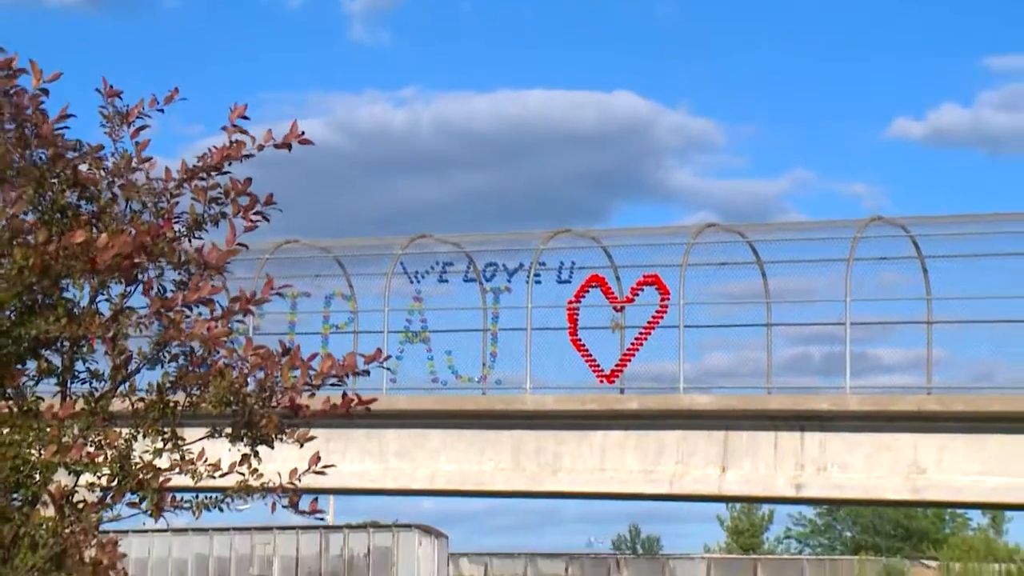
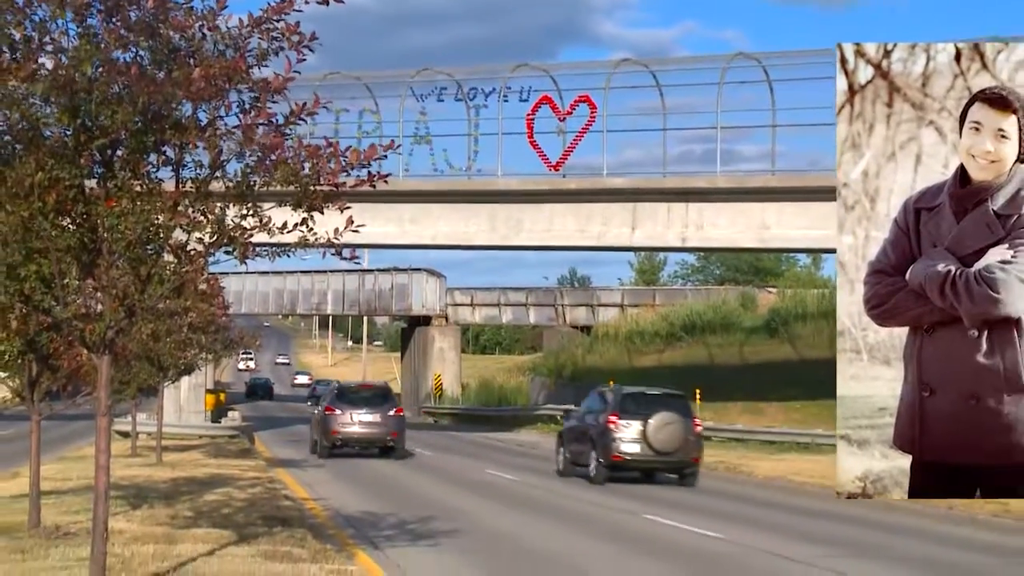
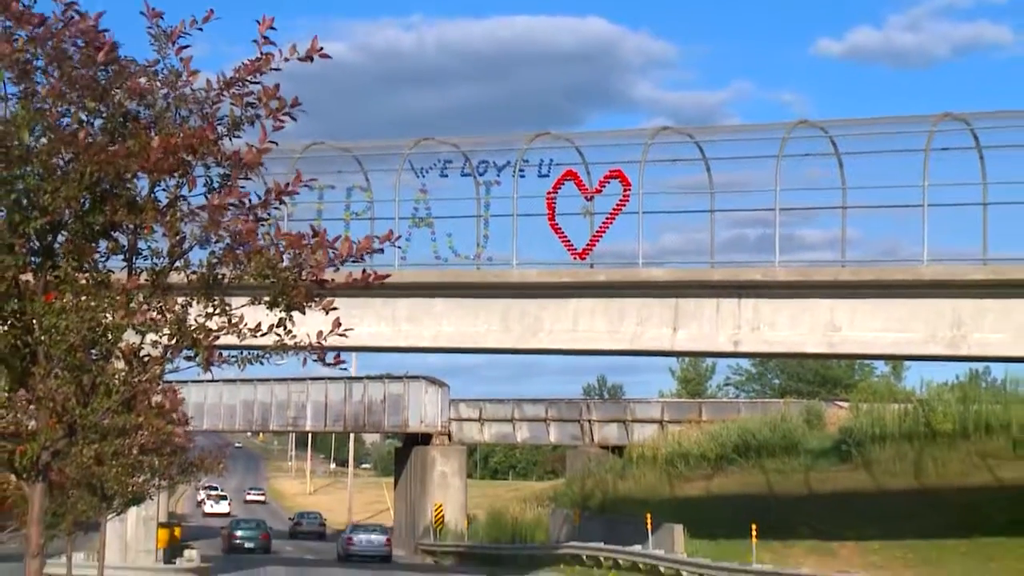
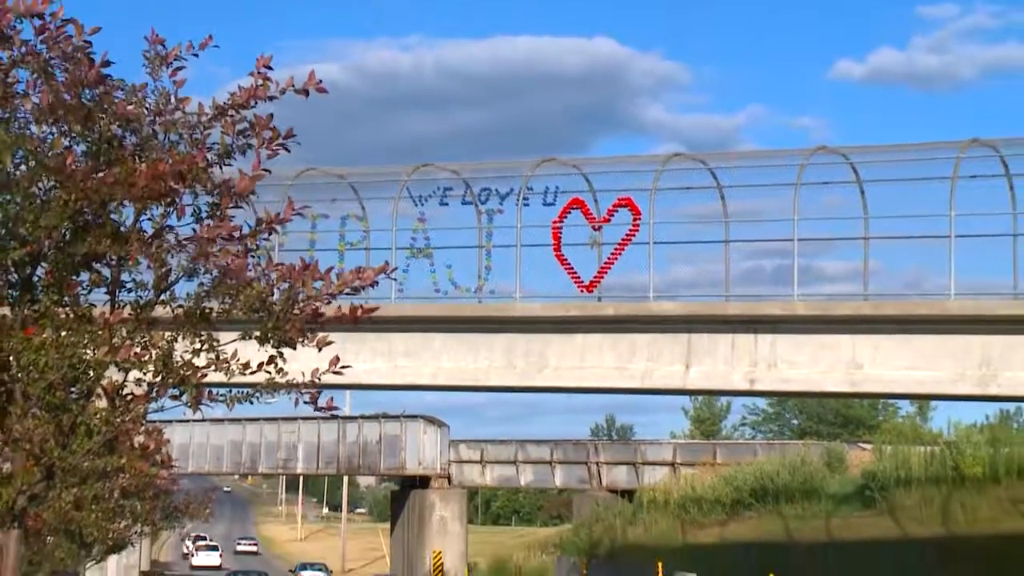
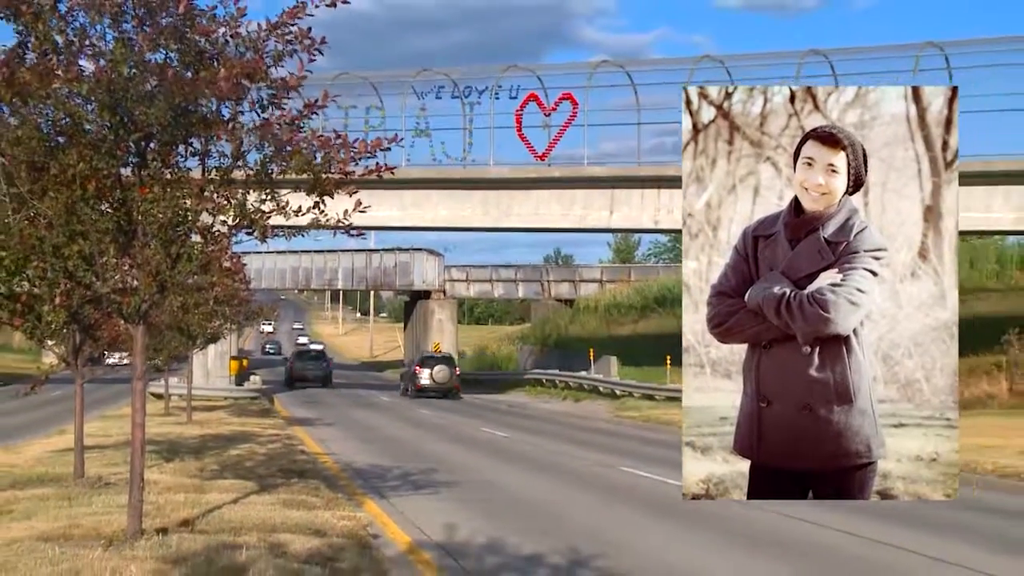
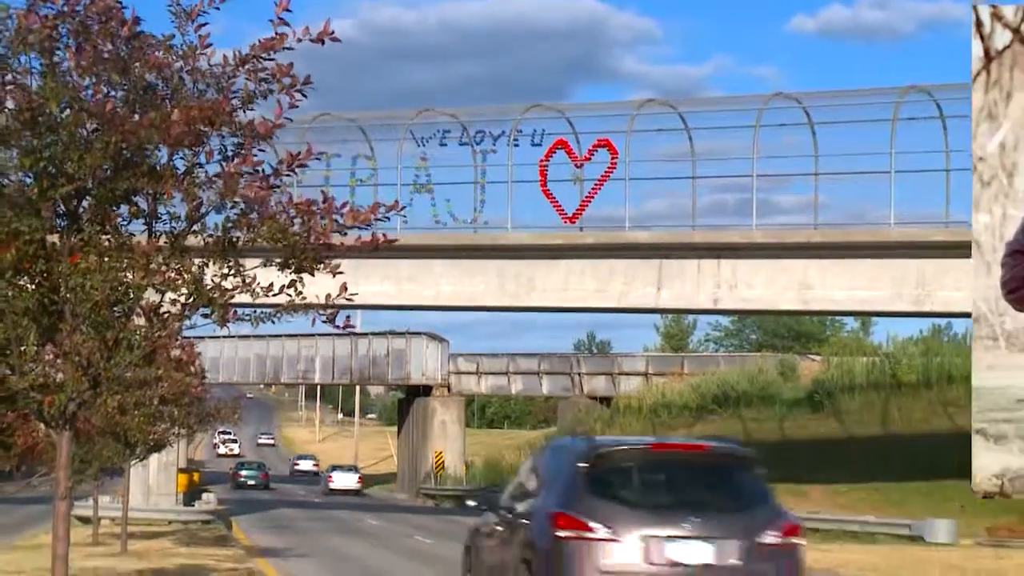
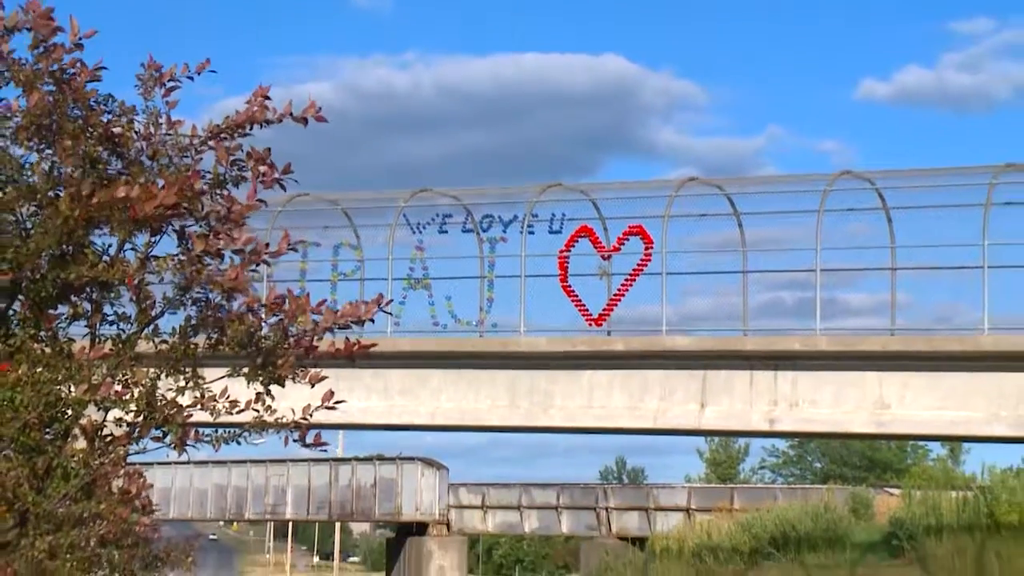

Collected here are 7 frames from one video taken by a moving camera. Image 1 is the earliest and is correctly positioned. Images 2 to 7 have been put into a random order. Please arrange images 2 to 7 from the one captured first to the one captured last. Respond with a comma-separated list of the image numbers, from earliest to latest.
7, 4, 3, 6, 2, 5
